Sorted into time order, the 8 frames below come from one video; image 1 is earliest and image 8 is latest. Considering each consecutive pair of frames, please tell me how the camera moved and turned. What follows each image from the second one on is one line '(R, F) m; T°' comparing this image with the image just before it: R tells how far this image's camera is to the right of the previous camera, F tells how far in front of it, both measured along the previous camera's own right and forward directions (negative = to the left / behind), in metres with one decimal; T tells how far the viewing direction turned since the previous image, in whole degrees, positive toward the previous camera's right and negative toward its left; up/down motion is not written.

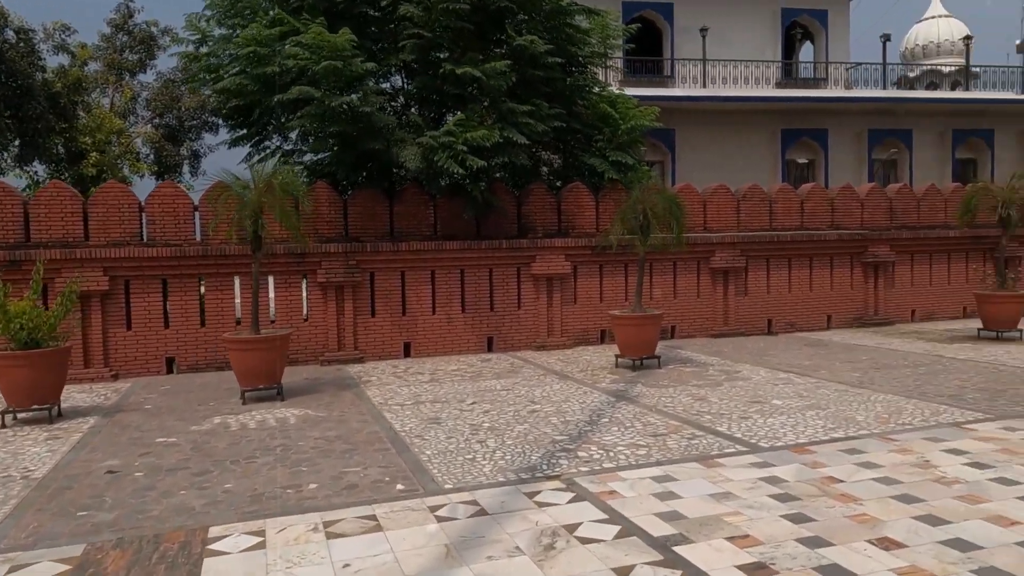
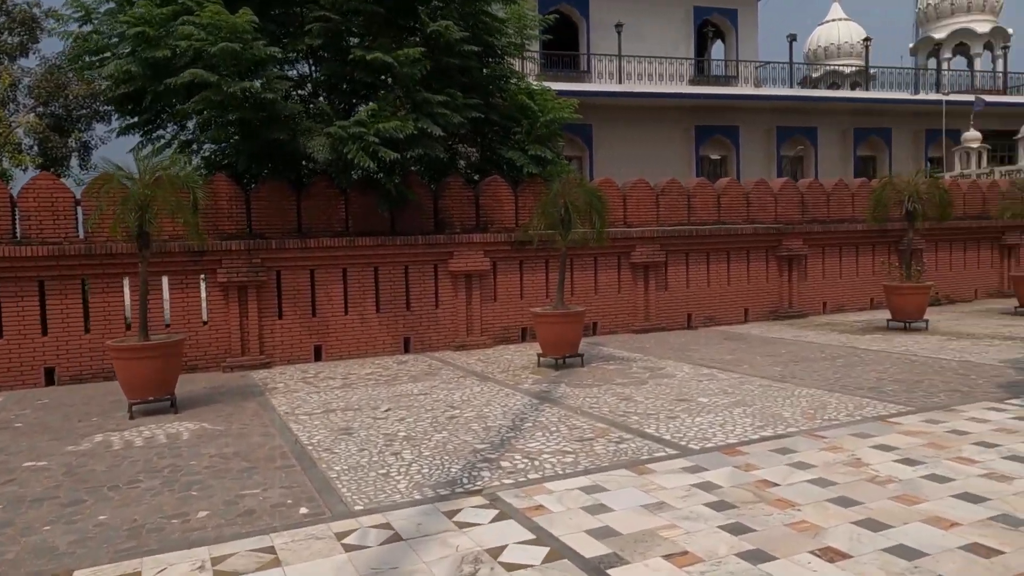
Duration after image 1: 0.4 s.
(0.0, +0.4) m; +6°
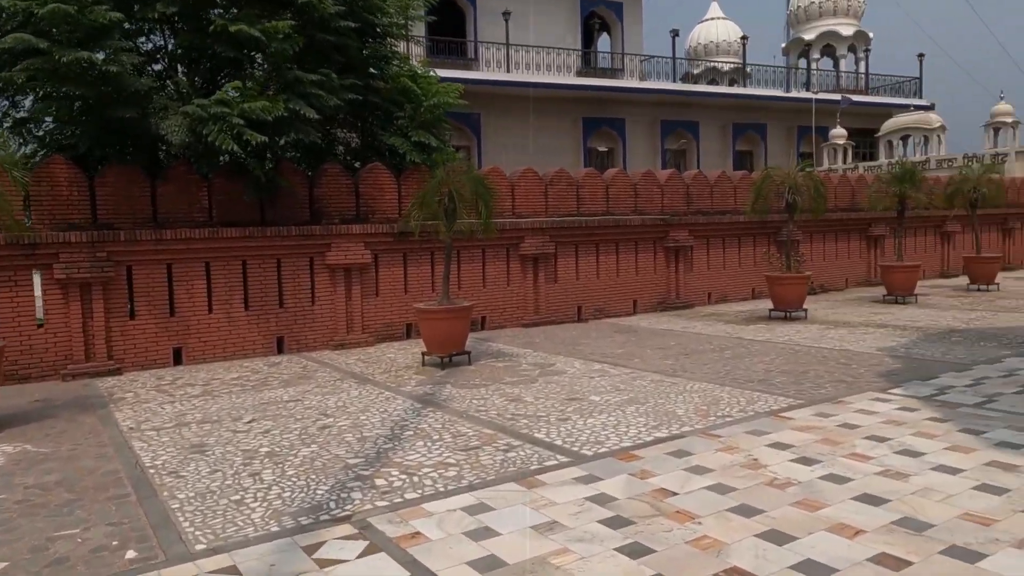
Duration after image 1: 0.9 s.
(+0.1, +0.6) m; +8°
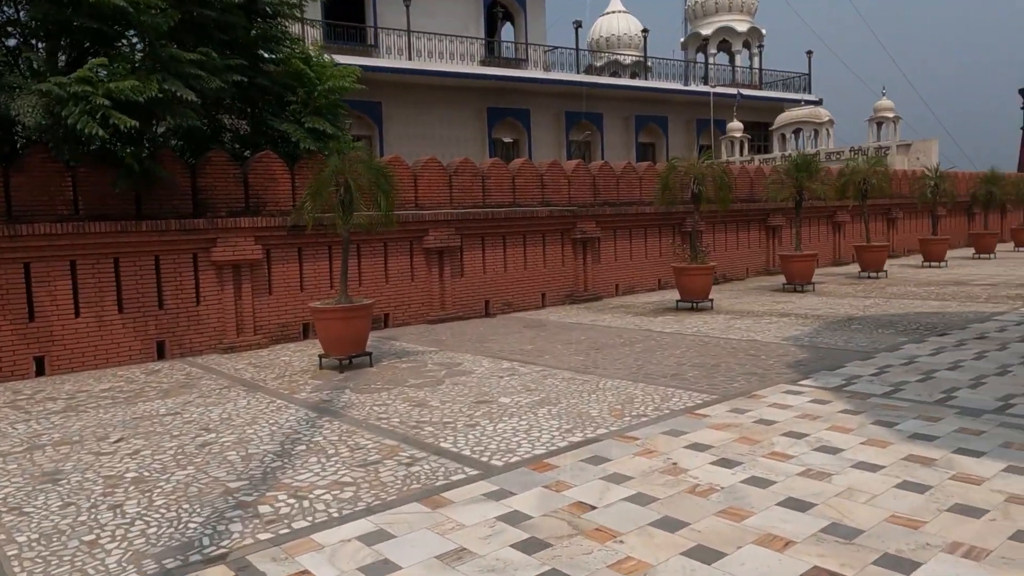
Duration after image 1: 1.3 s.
(0.0, +0.5) m; +7°
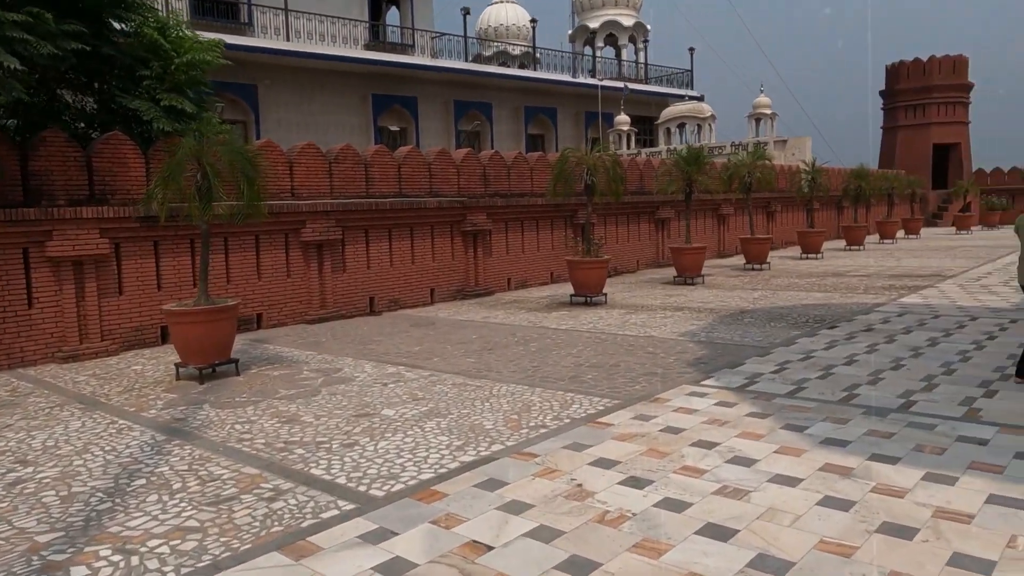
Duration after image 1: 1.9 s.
(+0.1, +0.7) m; +8°
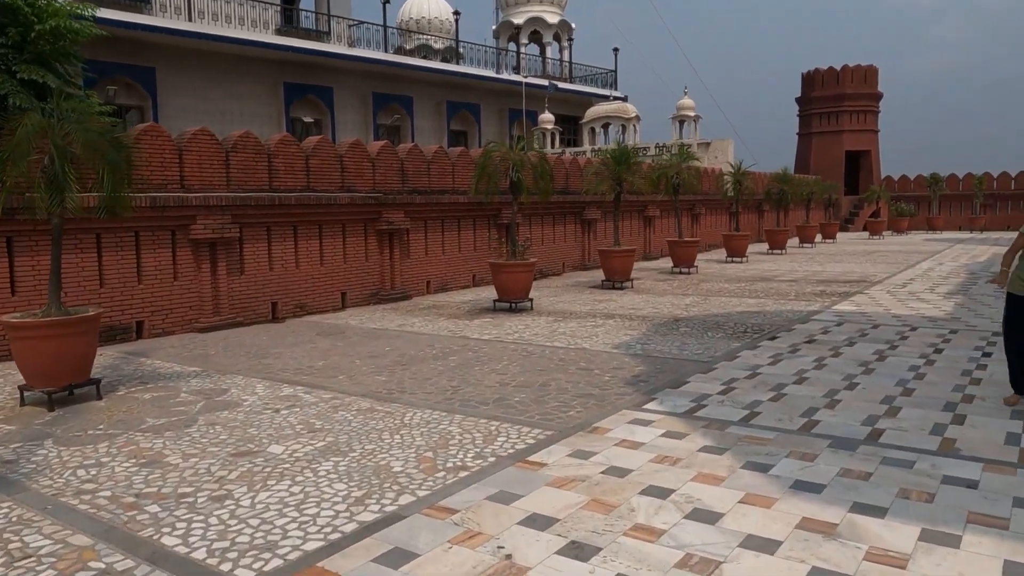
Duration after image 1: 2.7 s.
(0.0, +0.9) m; +6°
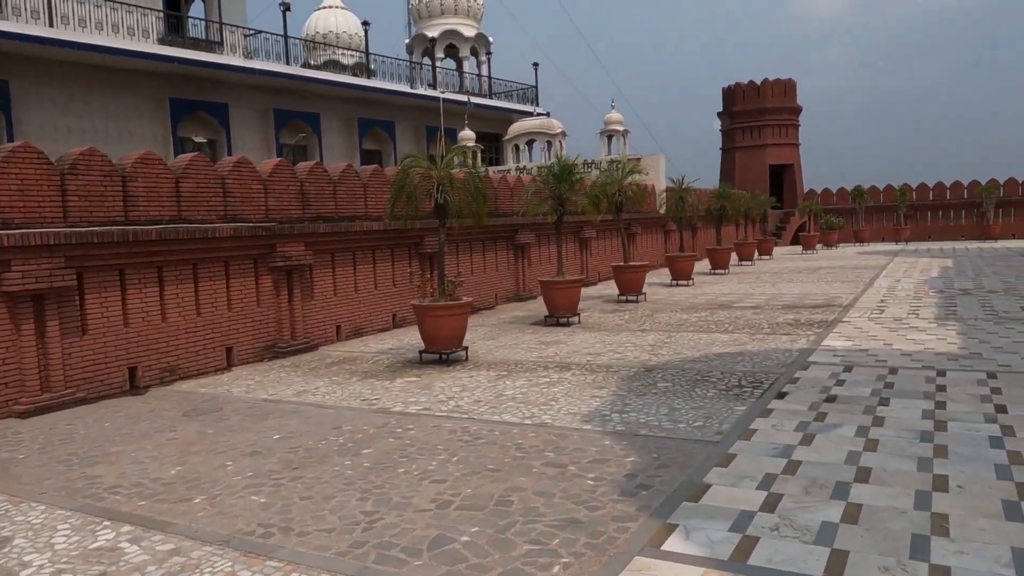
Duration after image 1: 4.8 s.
(-0.1, +2.1) m; +6°
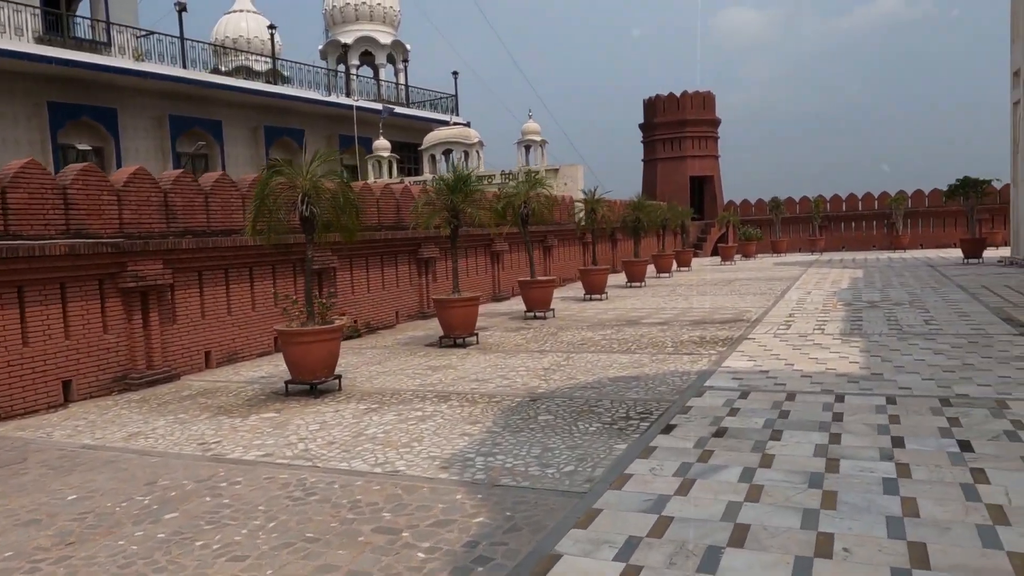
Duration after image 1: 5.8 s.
(+0.7, +0.8) m; +5°
